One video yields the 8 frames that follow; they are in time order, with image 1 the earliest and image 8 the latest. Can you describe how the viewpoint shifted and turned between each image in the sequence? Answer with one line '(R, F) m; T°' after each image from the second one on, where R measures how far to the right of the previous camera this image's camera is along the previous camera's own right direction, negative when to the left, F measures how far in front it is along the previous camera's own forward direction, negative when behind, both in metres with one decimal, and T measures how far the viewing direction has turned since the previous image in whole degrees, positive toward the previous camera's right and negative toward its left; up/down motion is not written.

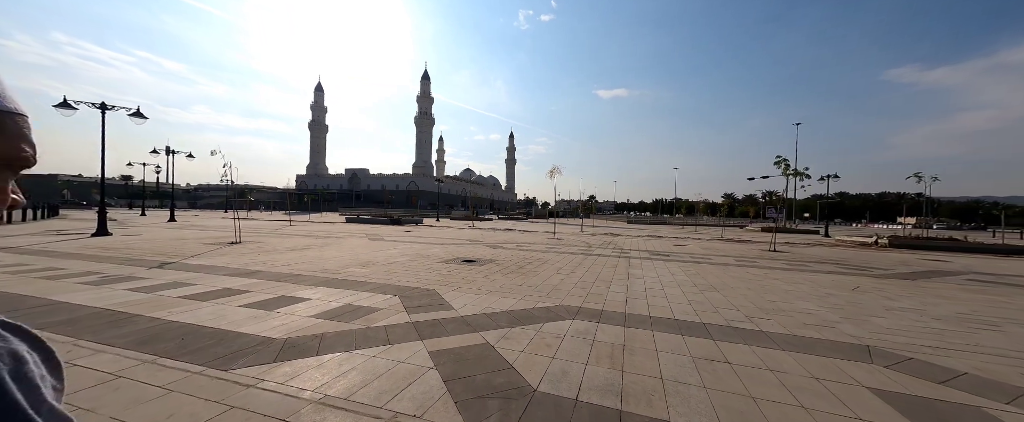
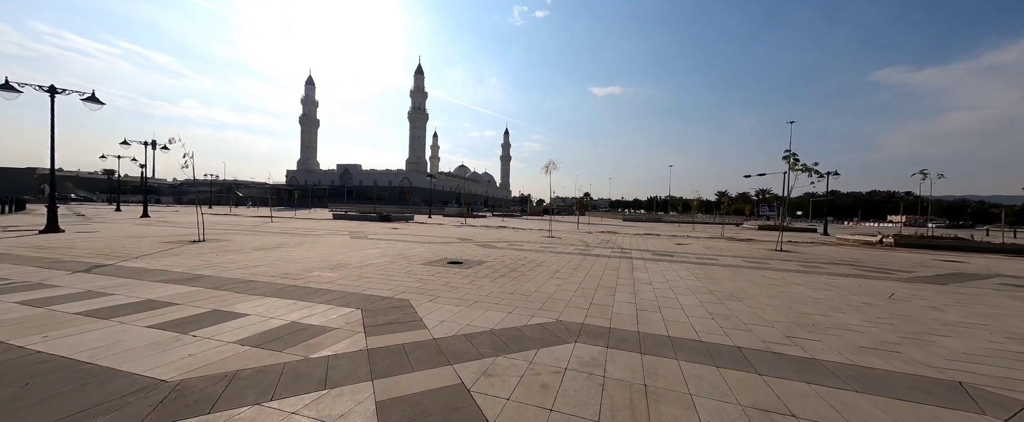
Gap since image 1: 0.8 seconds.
(+0.1, +1.1) m; +1°
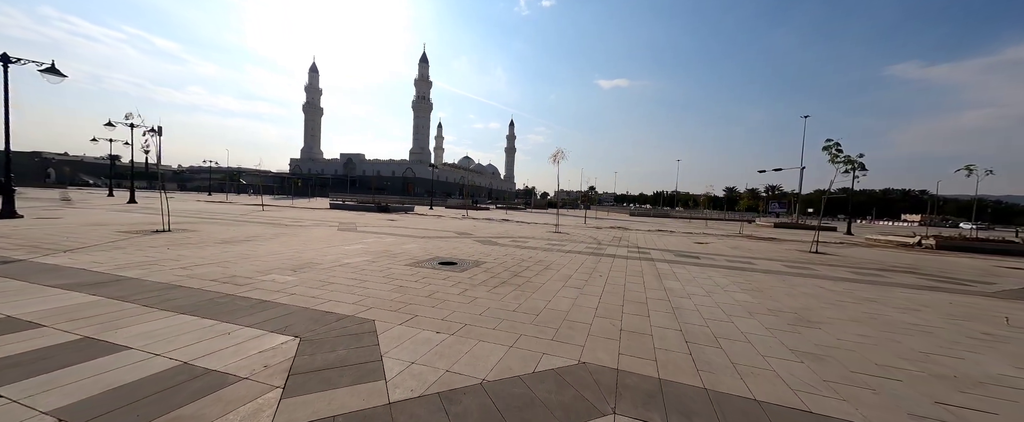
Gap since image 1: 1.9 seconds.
(0.0, +1.6) m; -1°
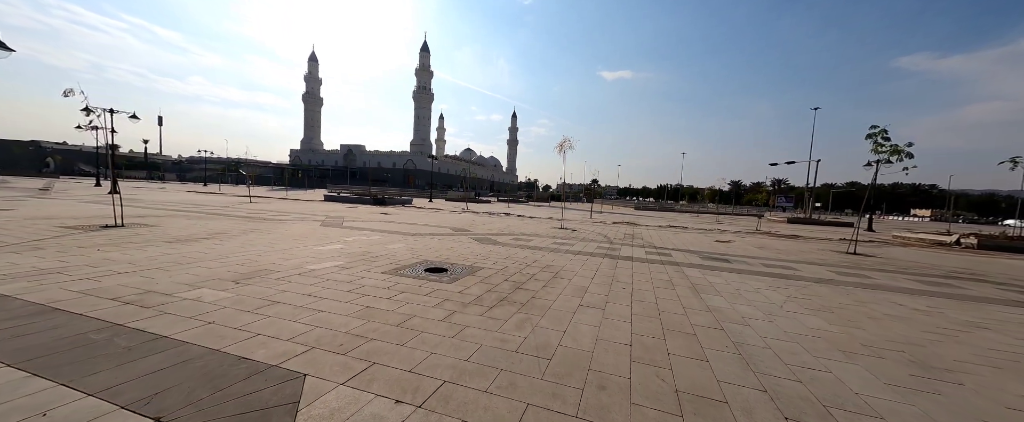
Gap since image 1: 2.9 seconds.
(0.0, +1.5) m; 0°
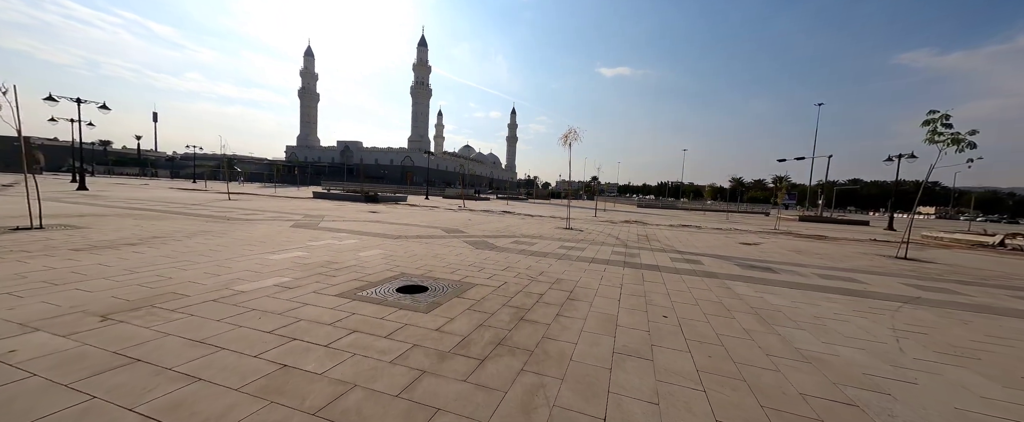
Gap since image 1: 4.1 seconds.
(0.0, +1.7) m; 0°
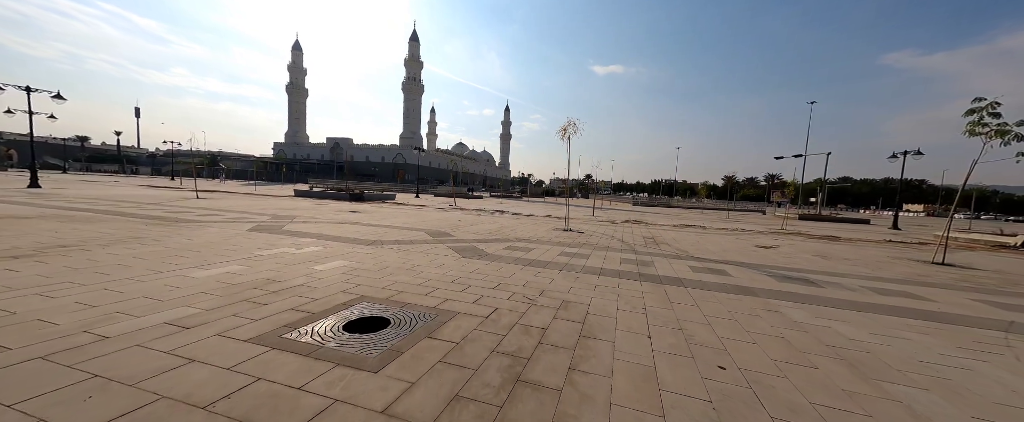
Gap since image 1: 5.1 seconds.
(0.0, +1.4) m; +1°
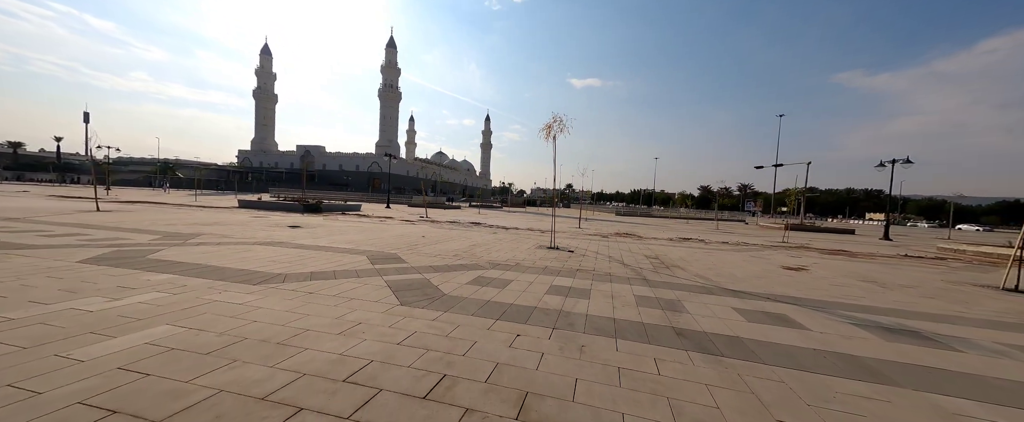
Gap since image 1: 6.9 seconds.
(+0.3, +2.7) m; +3°
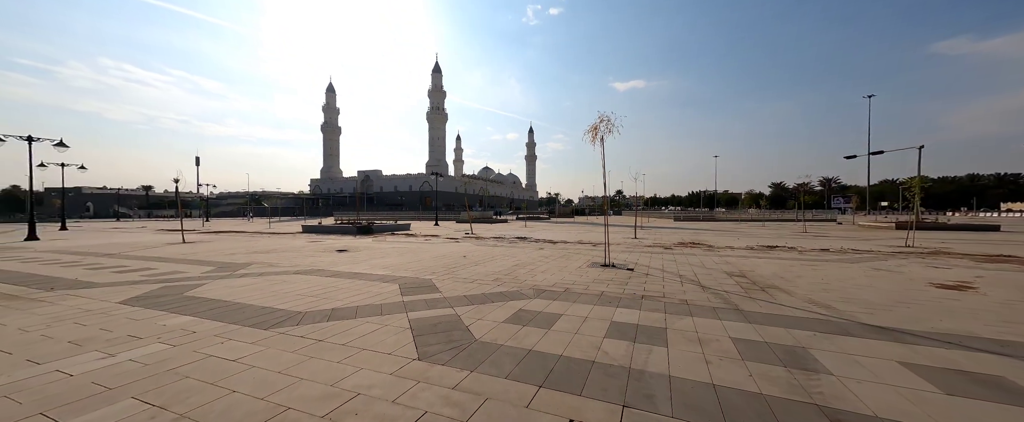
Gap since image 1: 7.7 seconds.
(+0.1, +1.2) m; -9°
